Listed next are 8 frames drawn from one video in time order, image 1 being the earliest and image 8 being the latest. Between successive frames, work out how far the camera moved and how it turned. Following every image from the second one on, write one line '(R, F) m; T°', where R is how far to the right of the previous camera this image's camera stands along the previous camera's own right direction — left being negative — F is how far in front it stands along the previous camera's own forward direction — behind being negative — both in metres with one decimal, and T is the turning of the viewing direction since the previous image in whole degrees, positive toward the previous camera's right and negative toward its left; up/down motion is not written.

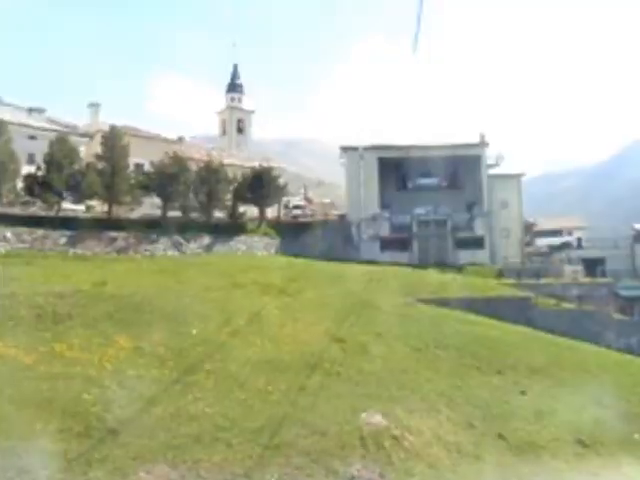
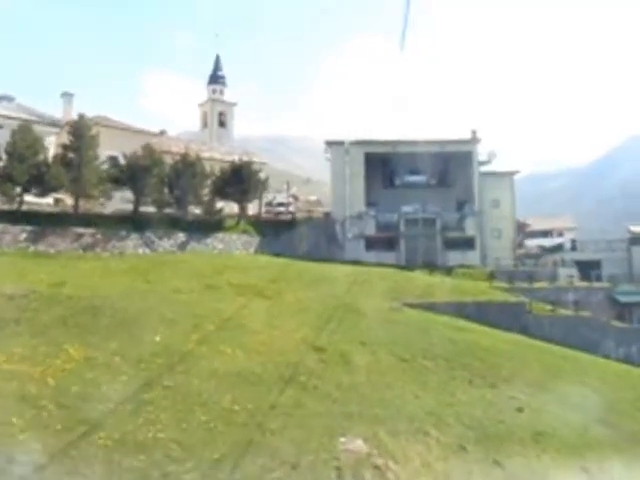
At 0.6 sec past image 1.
(+0.3, +2.3) m; +1°
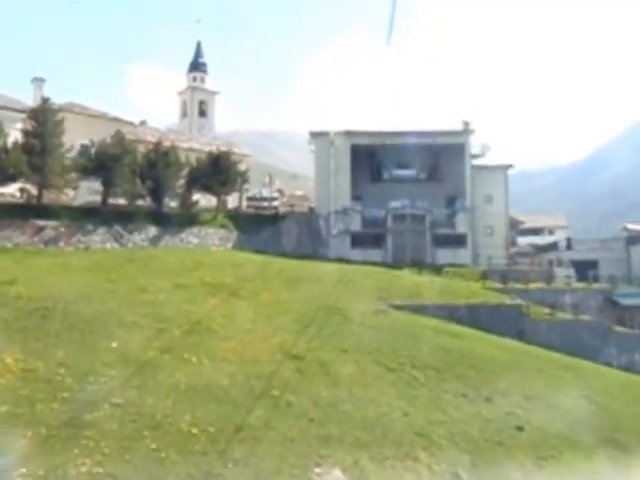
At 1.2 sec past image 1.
(+0.2, +2.5) m; +1°
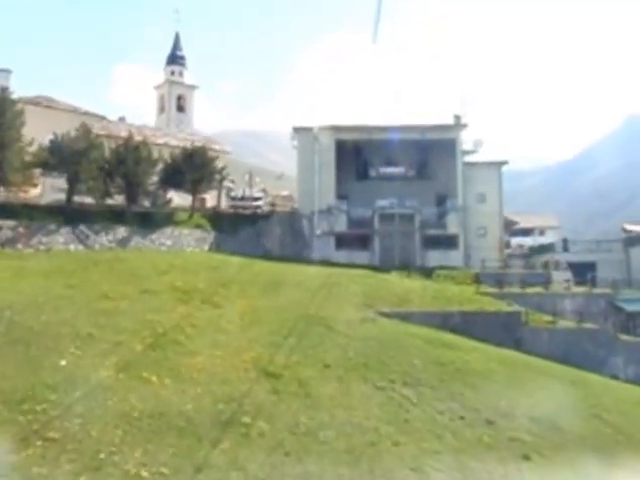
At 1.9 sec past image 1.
(+0.2, +2.5) m; +1°
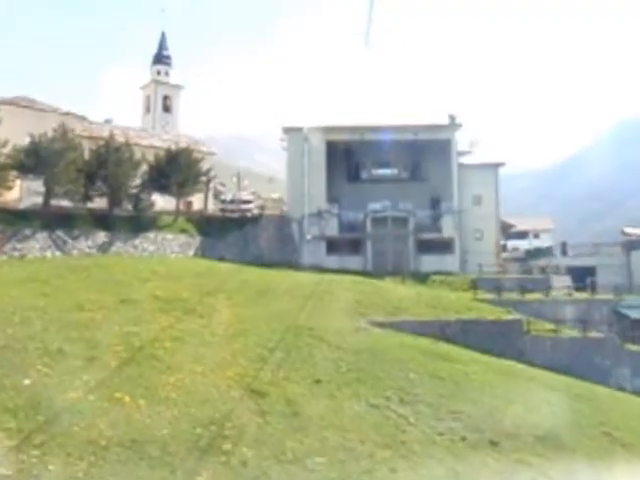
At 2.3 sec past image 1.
(+0.1, +1.5) m; +1°
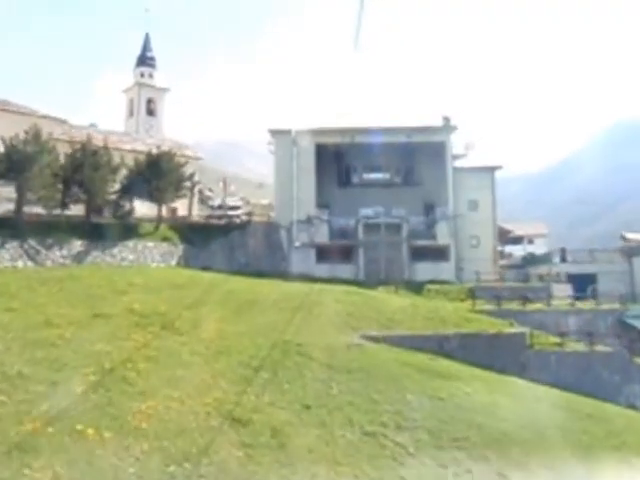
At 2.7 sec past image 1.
(0.0, +1.7) m; +1°
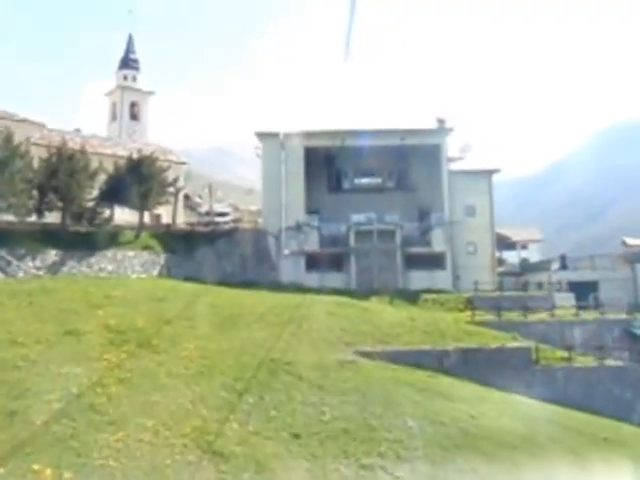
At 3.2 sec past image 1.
(0.0, +1.7) m; +1°
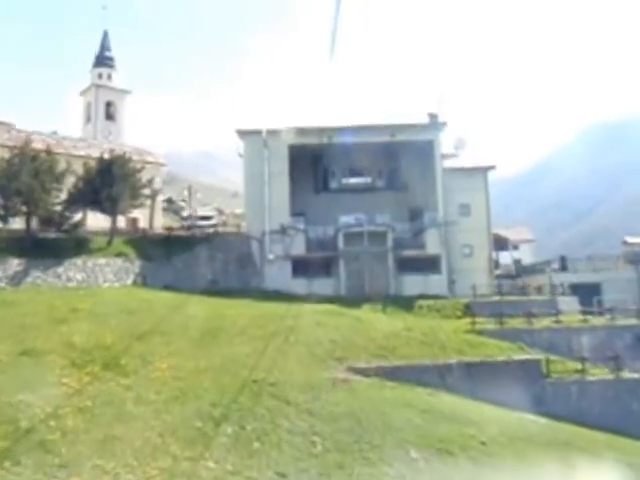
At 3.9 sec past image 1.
(0.0, +2.2) m; +1°
